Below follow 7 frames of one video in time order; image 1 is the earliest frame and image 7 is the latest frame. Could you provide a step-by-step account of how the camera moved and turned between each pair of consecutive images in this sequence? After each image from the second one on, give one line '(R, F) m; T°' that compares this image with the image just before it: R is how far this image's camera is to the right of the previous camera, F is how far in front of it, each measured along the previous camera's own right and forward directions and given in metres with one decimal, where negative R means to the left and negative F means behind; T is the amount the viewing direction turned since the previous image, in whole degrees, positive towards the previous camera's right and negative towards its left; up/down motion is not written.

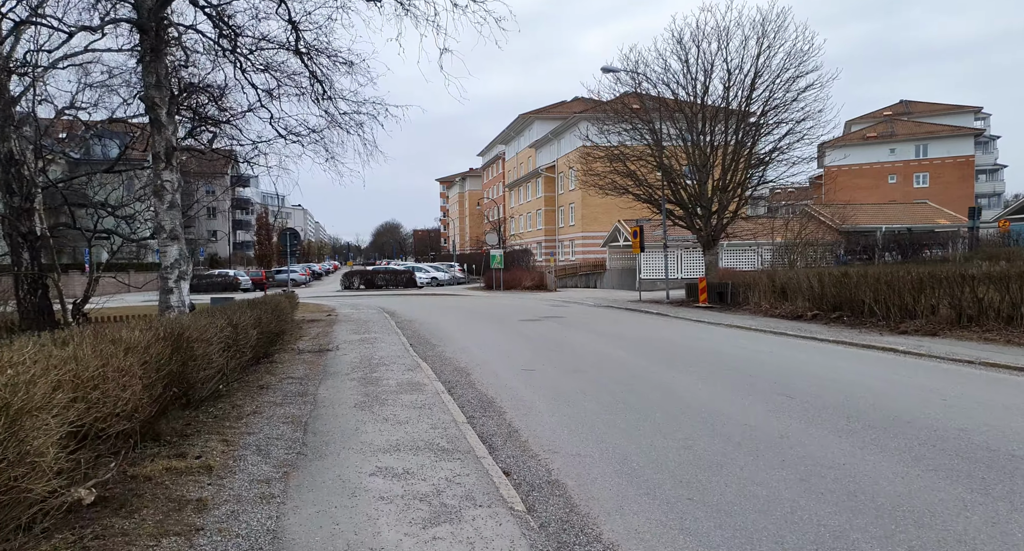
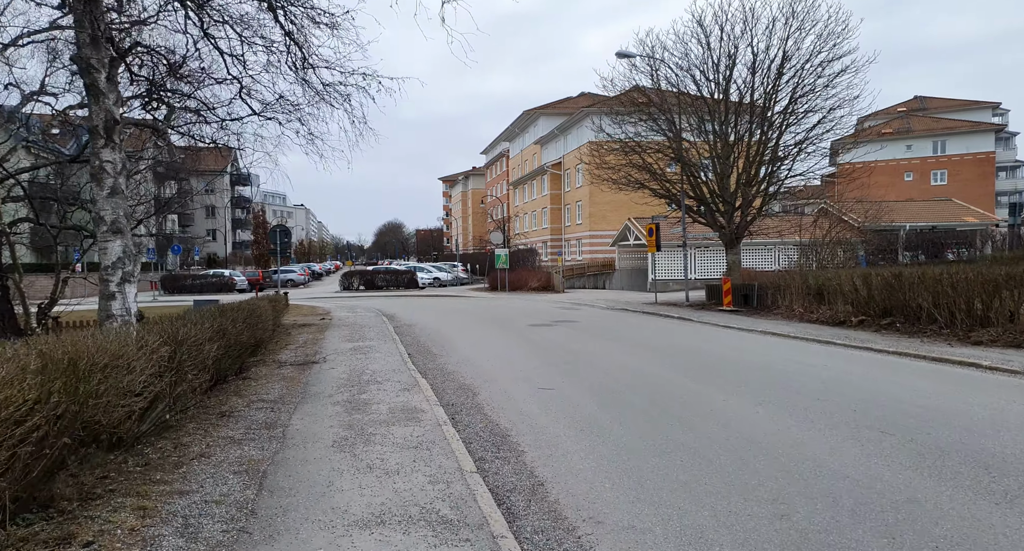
(-0.1, +1.5) m; 0°
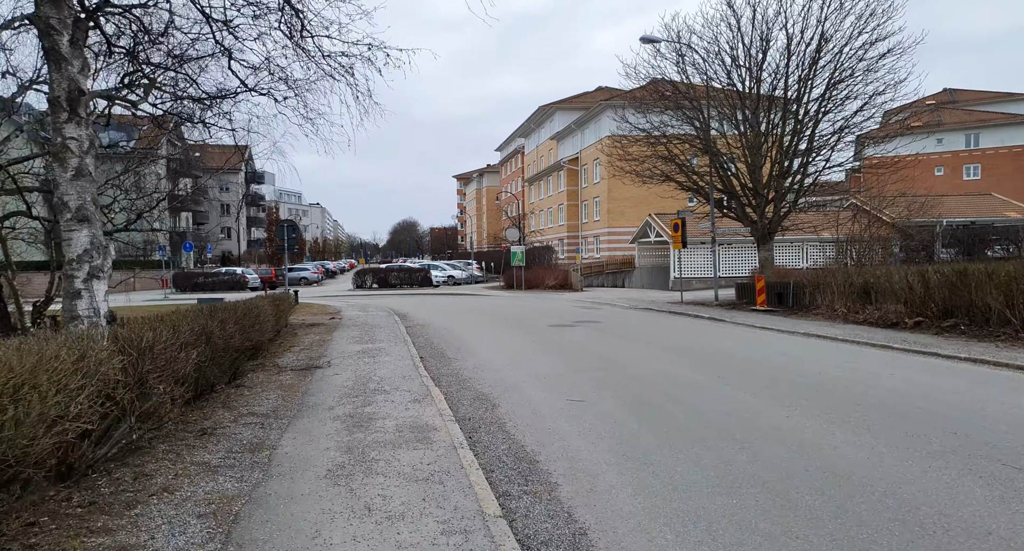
(-0.1, +1.0) m; -1°
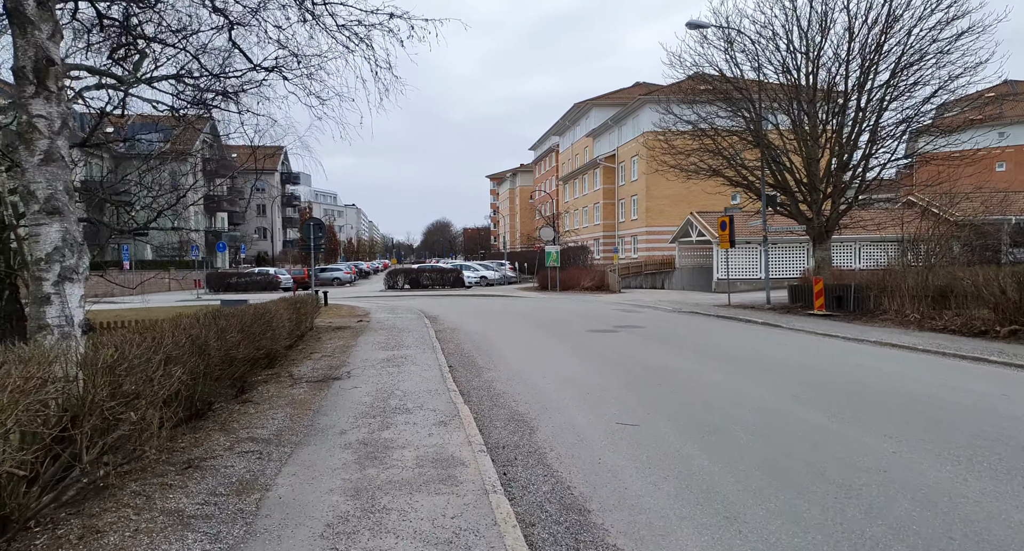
(-0.1, +1.0) m; -3°
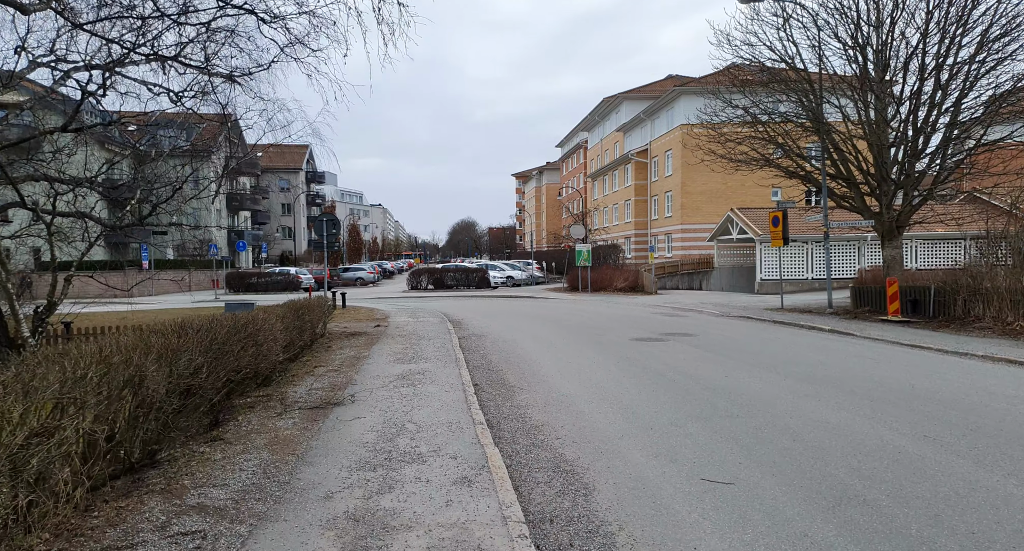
(-0.1, +1.6) m; -2°
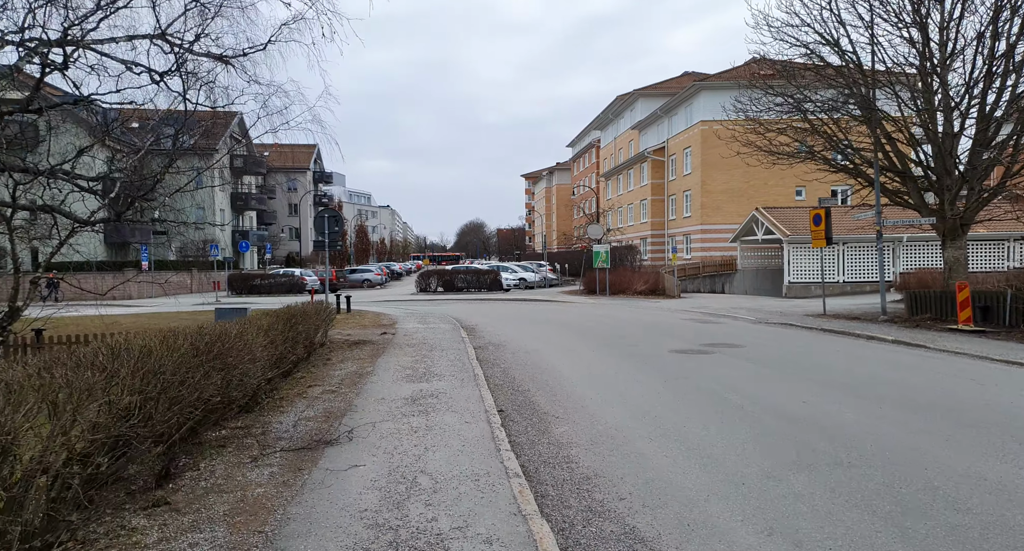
(-0.3, +1.5) m; -1°
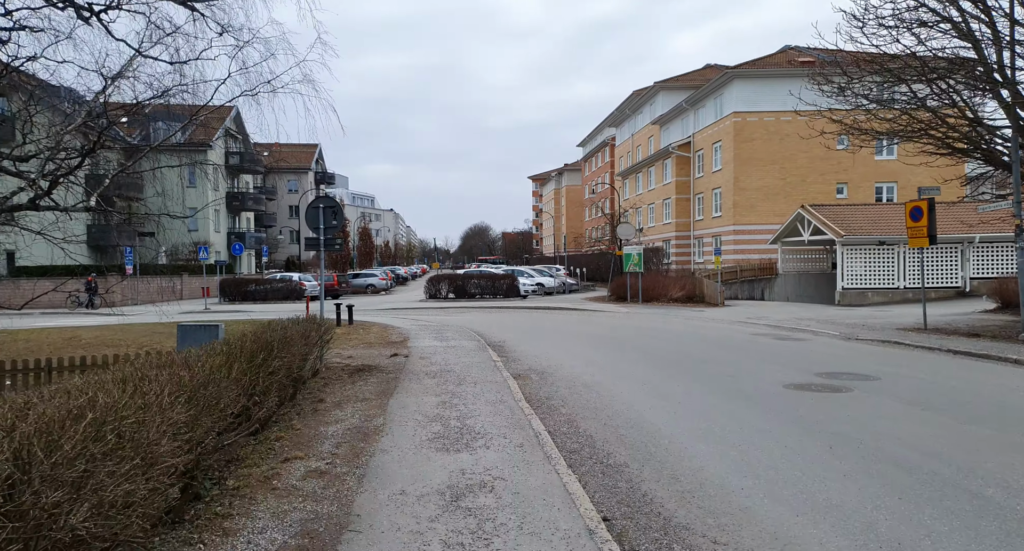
(-0.7, +3.0) m; 0°
